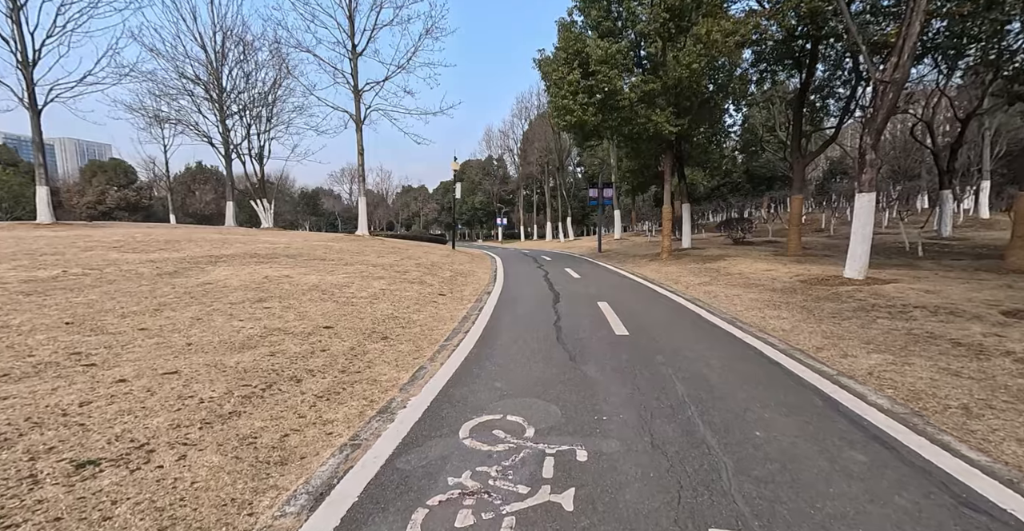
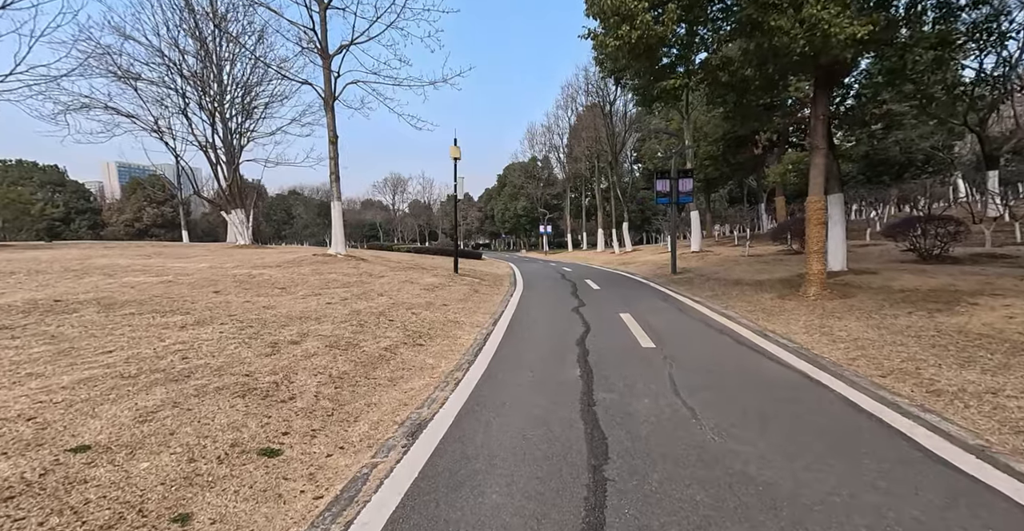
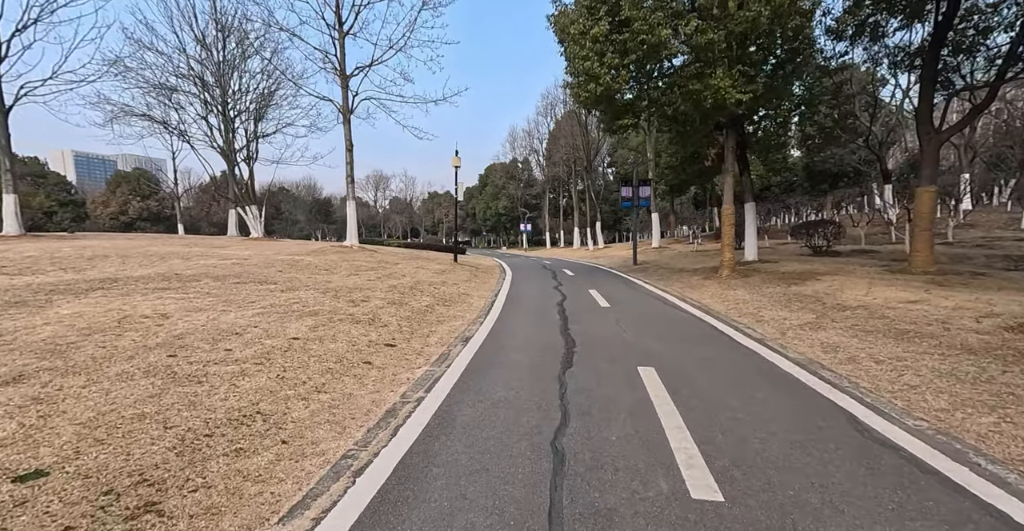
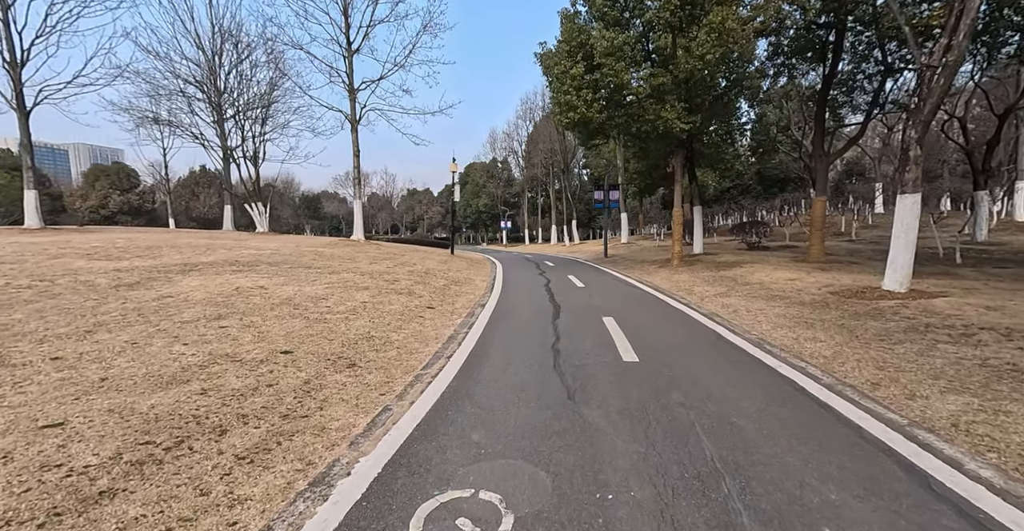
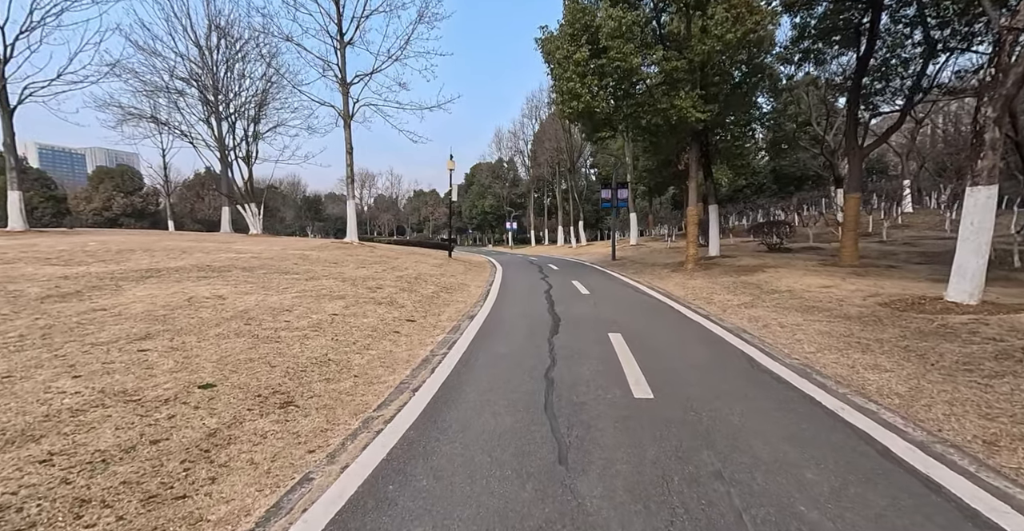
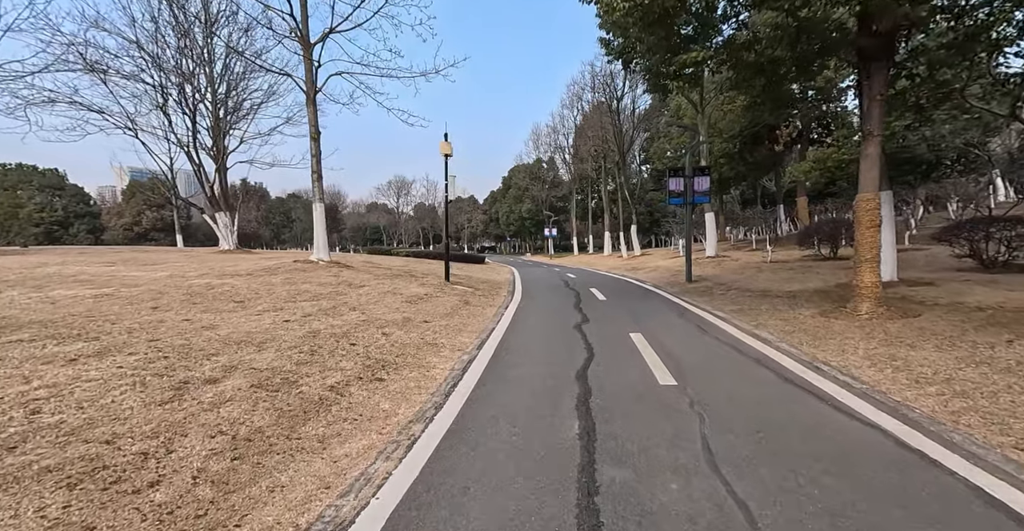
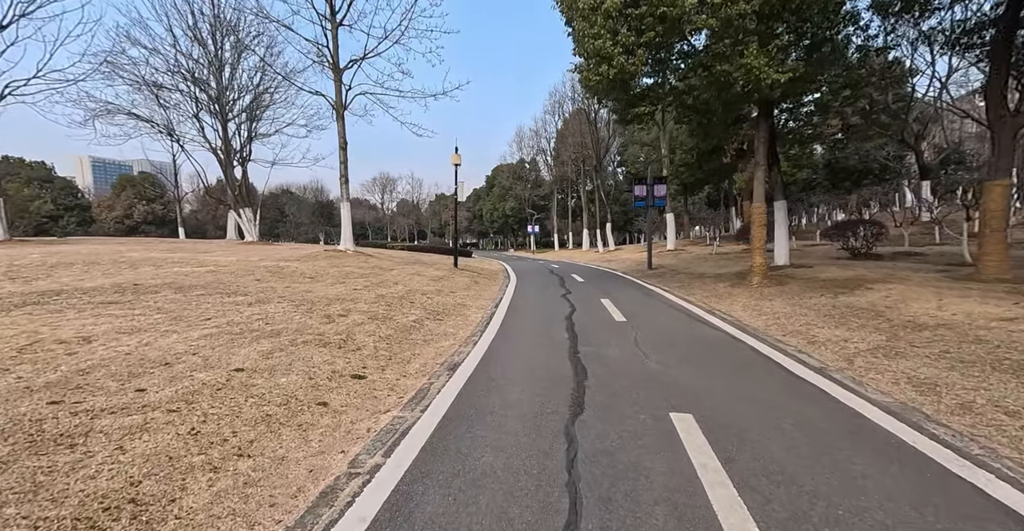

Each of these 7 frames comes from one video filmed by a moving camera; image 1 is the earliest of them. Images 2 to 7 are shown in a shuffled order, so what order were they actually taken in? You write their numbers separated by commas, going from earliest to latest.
4, 5, 3, 7, 2, 6
